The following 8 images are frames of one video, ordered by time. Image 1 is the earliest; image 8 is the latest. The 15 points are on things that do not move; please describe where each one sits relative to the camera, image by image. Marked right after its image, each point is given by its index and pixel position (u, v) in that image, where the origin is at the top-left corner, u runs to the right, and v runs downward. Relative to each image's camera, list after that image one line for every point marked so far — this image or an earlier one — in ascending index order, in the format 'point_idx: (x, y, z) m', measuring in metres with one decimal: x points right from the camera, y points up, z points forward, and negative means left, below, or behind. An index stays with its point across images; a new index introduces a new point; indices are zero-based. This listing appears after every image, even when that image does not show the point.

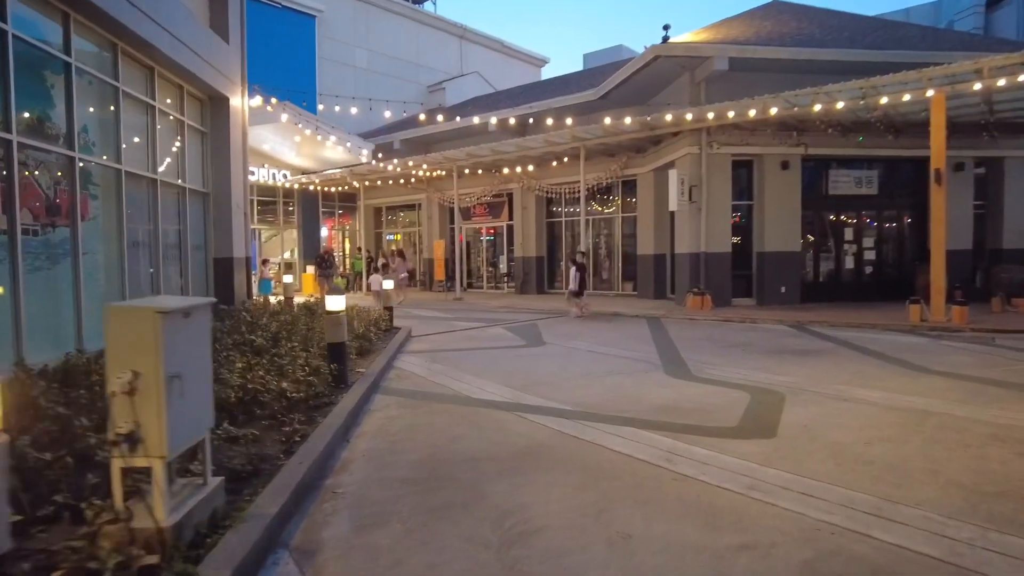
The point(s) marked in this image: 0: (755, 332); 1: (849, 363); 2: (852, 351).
0: (+5.4, -0.9, +14.6) m
1: (+5.3, -1.1, +10.3) m
2: (+6.1, -1.1, +11.8) m
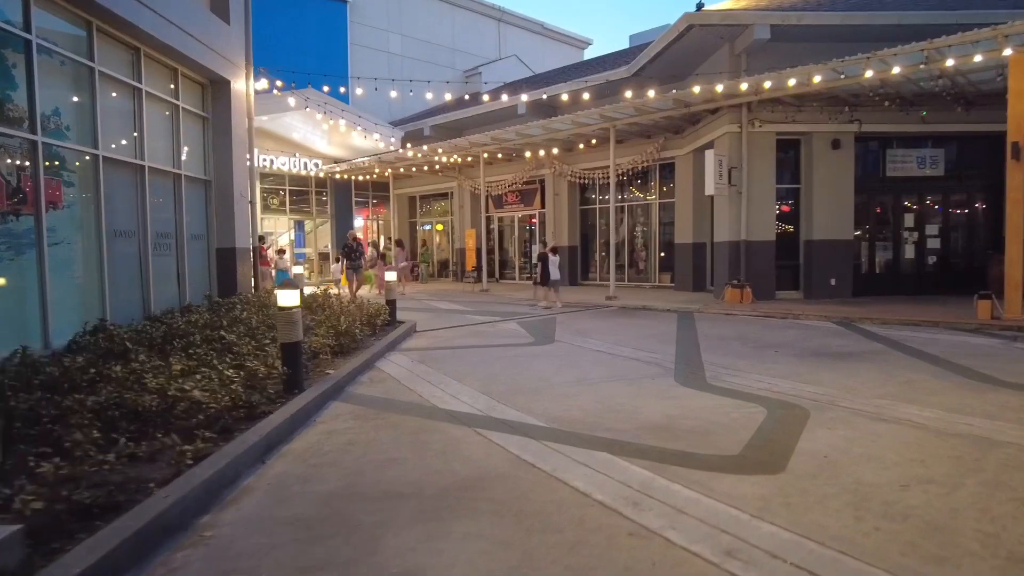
0: (+5.6, -0.8, +13.0) m
1: (+5.1, -1.1, +8.7) m
2: (+6.1, -1.0, +10.2) m
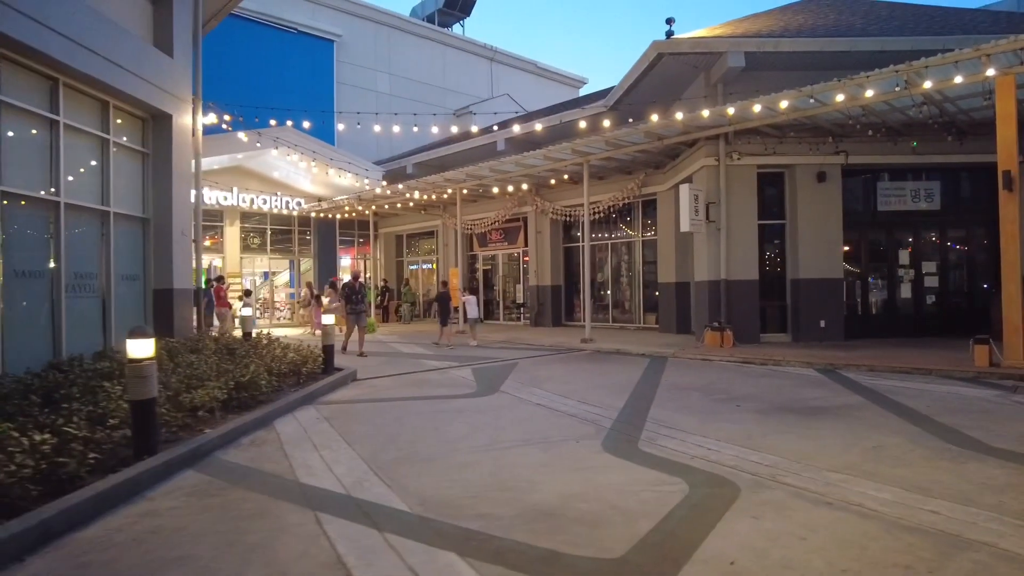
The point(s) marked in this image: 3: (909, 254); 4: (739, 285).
0: (+4.6, -1.5, +11.7) m
1: (+4.0, -1.6, +7.4) m
2: (+5.0, -1.6, +8.9) m
3: (+10.2, +0.9, +16.9) m
4: (+5.6, +0.1, +16.2) m
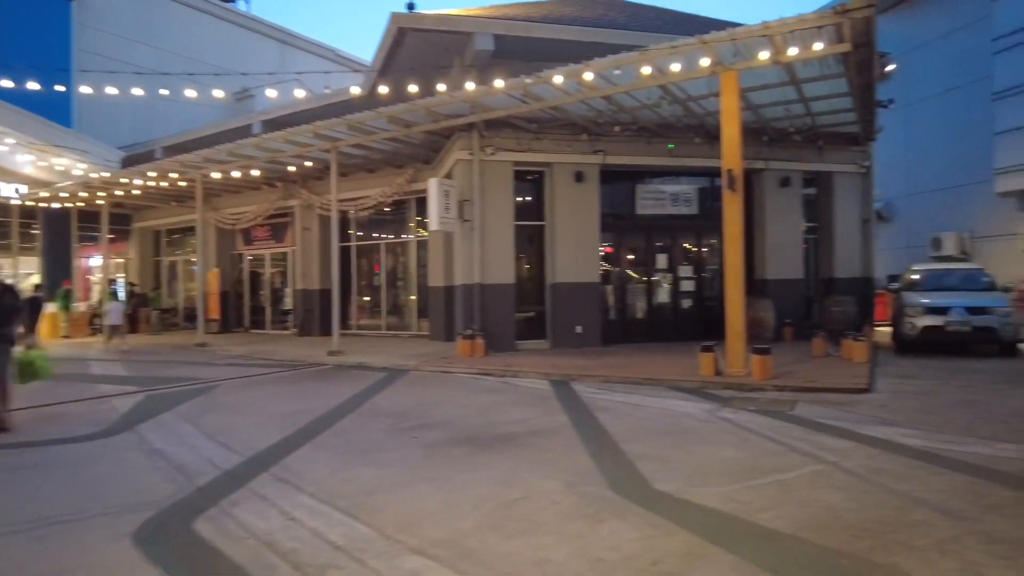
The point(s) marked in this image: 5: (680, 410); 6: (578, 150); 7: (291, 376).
0: (-0.3, -1.6, +10.3) m
1: (+0.2, -1.6, +6.0) m
2: (+0.8, -1.6, +7.6) m
3: (+3.9, +0.8, +16.7) m
4: (-0.5, 0.0, +14.9) m
5: (+2.2, -1.6, +8.5) m
6: (+1.5, +3.2, +15.2) m
7: (-4.4, -1.8, +13.2) m
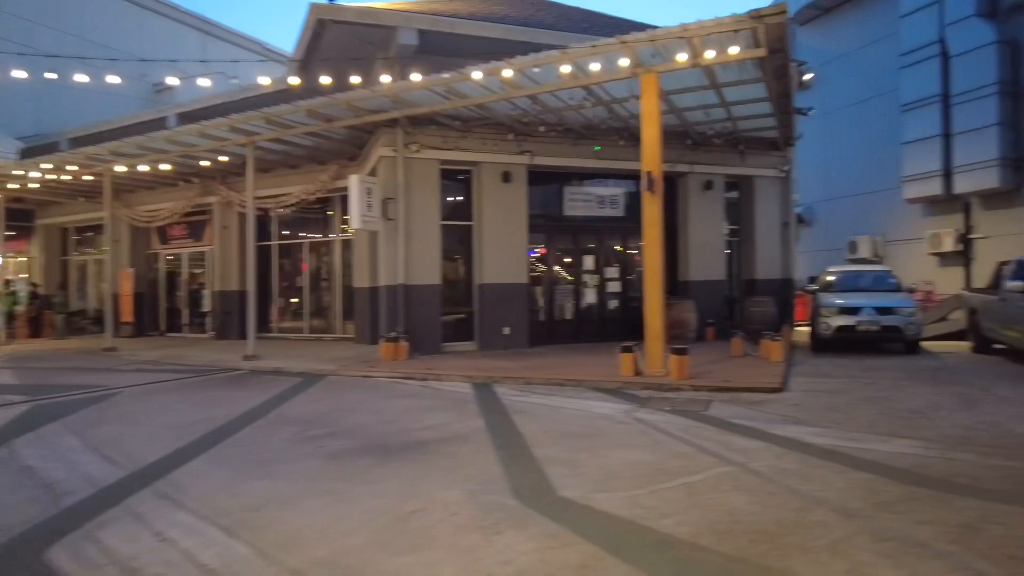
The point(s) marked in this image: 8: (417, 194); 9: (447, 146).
0: (-1.5, -1.6, +10.0) m
1: (-0.7, -1.6, +5.8) m
2: (-0.2, -1.6, +7.4) m
3: (+2.1, +0.7, +16.8) m
4: (-2.1, -0.1, +14.6) m
5: (+1.1, -1.6, +8.4) m
6: (-0.2, +3.2, +15.0) m
7: (-5.9, -1.8, +12.5) m
8: (-2.1, +2.1, +14.6) m
9: (-1.4, +3.2, +14.6) m
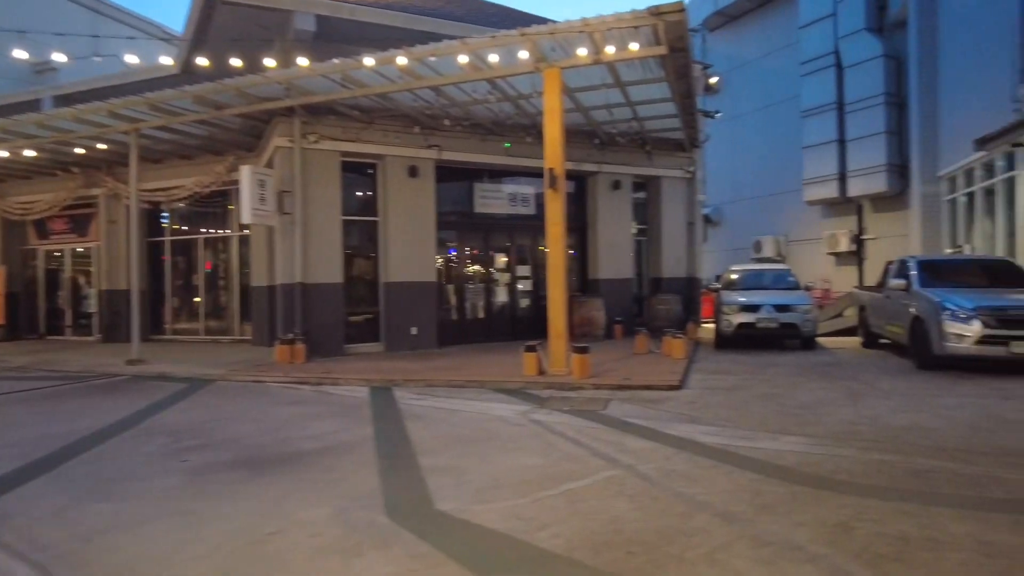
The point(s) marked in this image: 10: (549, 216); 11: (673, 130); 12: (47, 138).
0: (-3.0, -1.6, +9.4) m
1: (-1.7, -1.6, +5.3) m
2: (-1.4, -1.6, +7.0) m
3: (-0.2, +0.8, +16.5) m
4: (-4.1, 0.0, +13.9) m
5: (-0.2, -1.6, +8.1) m
6: (-2.2, +3.2, +14.5) m
7: (-7.6, -1.8, +11.4) m
8: (-4.1, +2.1, +13.9) m
9: (-3.4, +3.2, +13.9) m
10: (+0.6, +1.1, +10.2) m
11: (+3.7, +3.7, +15.3) m
12: (-10.5, +3.4, +14.8) m
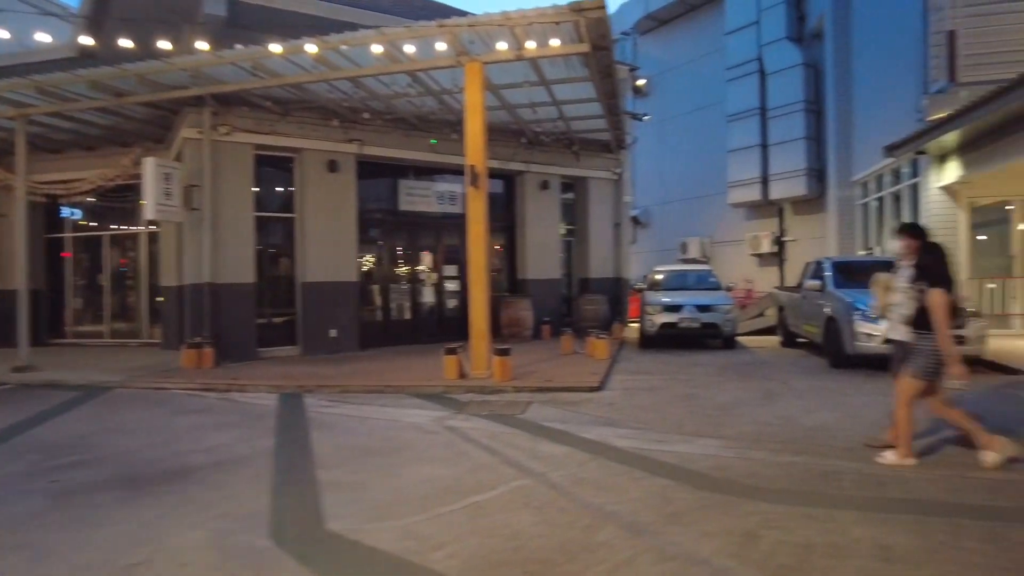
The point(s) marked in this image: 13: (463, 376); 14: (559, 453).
0: (-4.1, -1.6, +8.8) m
1: (-2.4, -1.6, +4.8) m
2: (-2.3, -1.6, +6.6) m
3: (-2.0, +0.8, +16.1) m
4: (-5.6, 0.0, +13.1) m
5: (-1.2, -1.6, +7.8) m
6: (-3.8, +3.2, +14.0) m
7: (-8.9, -1.8, +10.3) m
8: (-5.6, +2.1, +13.1) m
9: (-5.0, +3.2, +13.3) m
10: (-0.6, +1.1, +9.9) m
11: (+2.0, +3.7, +15.2) m
12: (-12.0, +3.4, +13.5) m
13: (-0.7, -1.3, +10.0) m
14: (+0.4, -1.5, +6.2) m
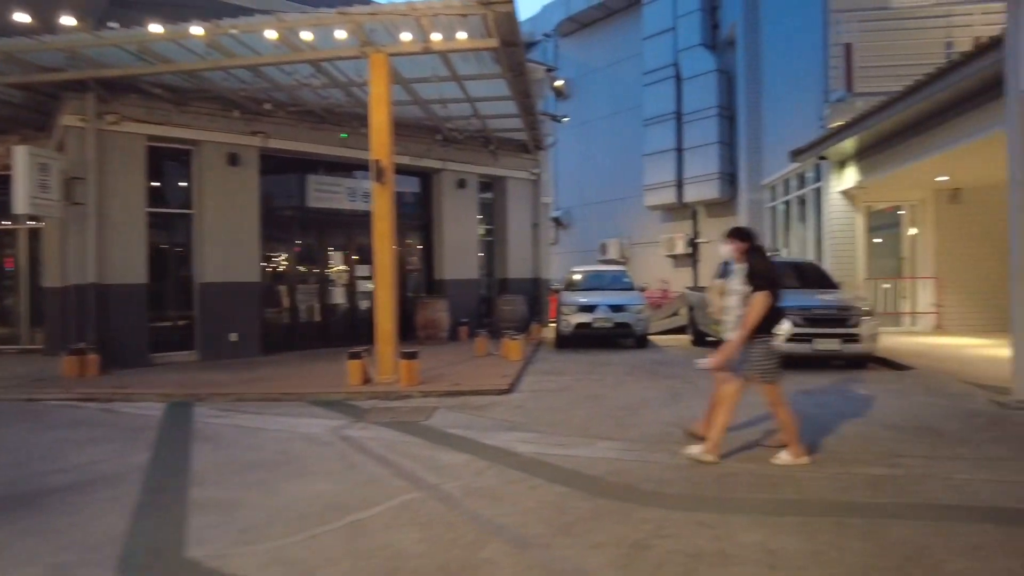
0: (-5.3, -1.6, +8.0) m
1: (-3.1, -1.7, +4.3) m
2: (-3.2, -1.6, +6.0) m
3: (-4.0, +0.8, +15.6) m
4: (-7.3, -0.1, +12.2) m
5: (-2.3, -1.6, +7.3) m
6: (-5.6, +3.2, +13.2) m
7: (-10.2, -1.8, +9.0) m
8: (-7.3, +2.1, +12.2) m
9: (-6.6, +3.2, +12.4) m
10: (-1.9, +1.1, +9.5) m
11: (+0.1, +3.6, +15.1) m
12: (-13.7, +3.3, +11.8) m
13: (-2.1, -1.4, +9.6) m
14: (-0.5, -1.6, +5.9) m
